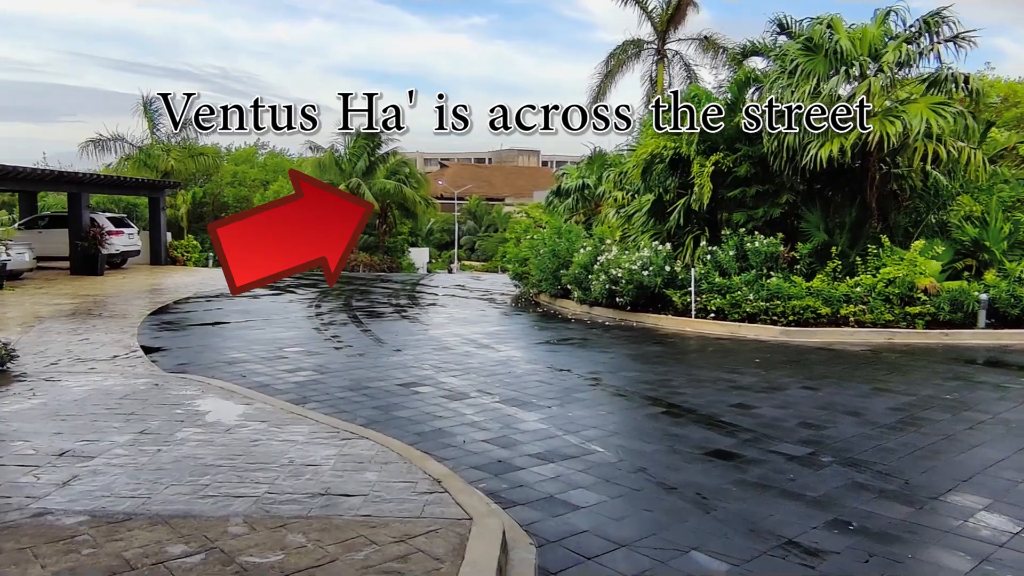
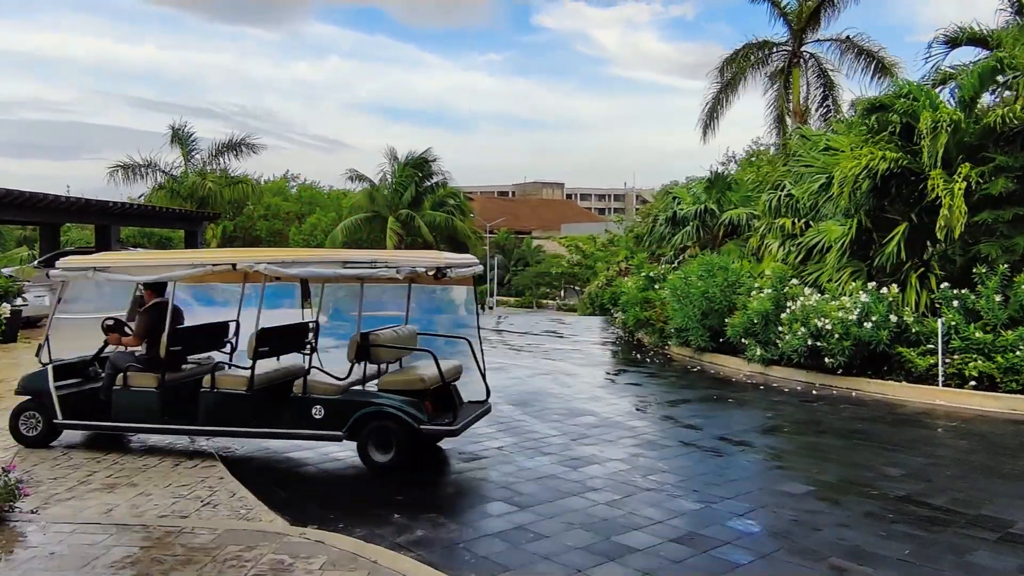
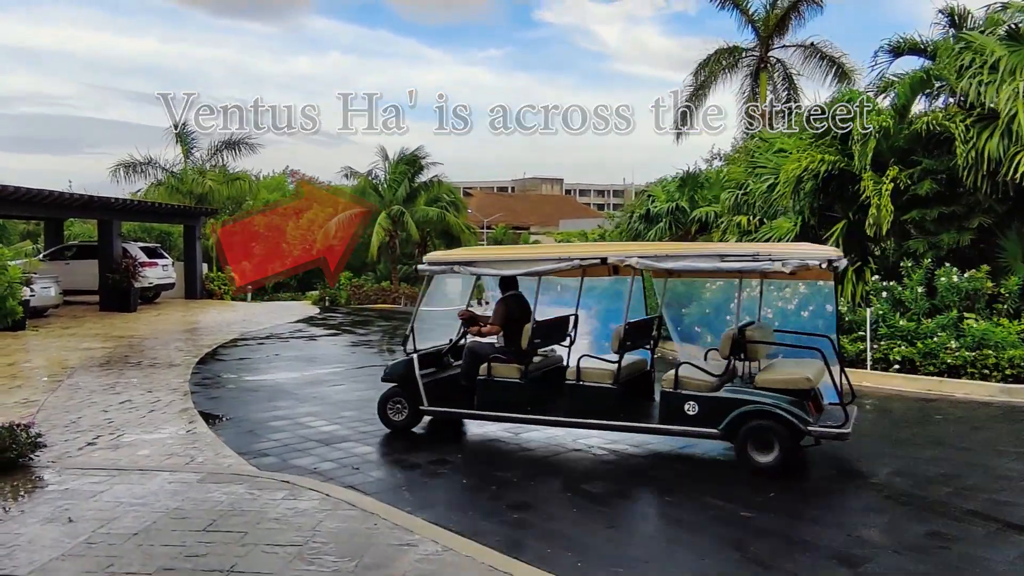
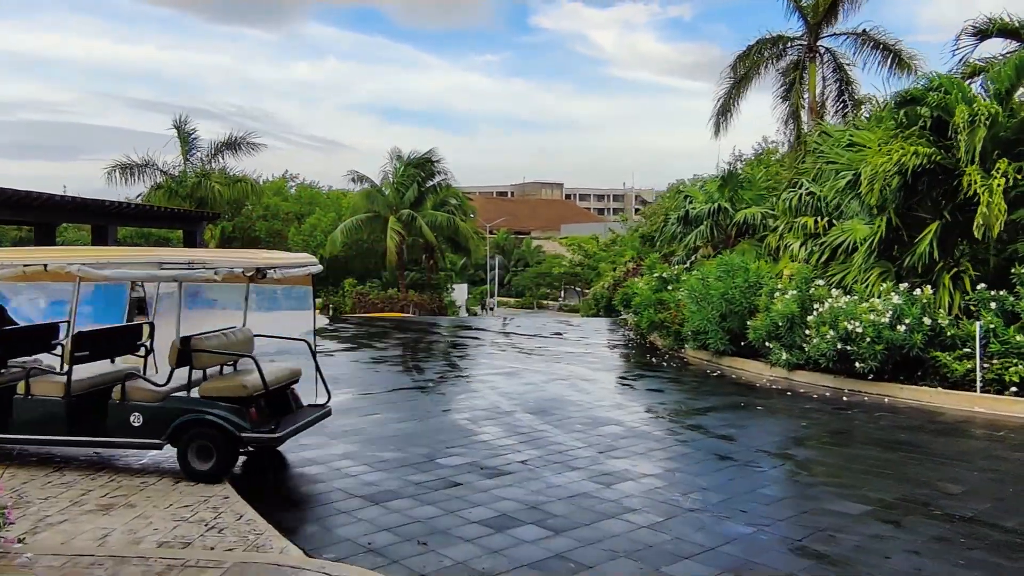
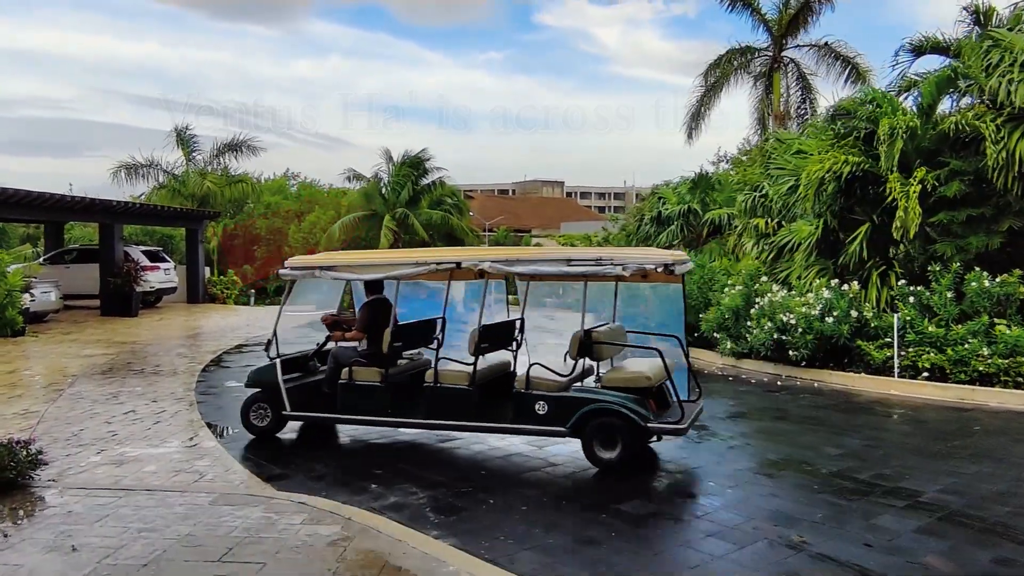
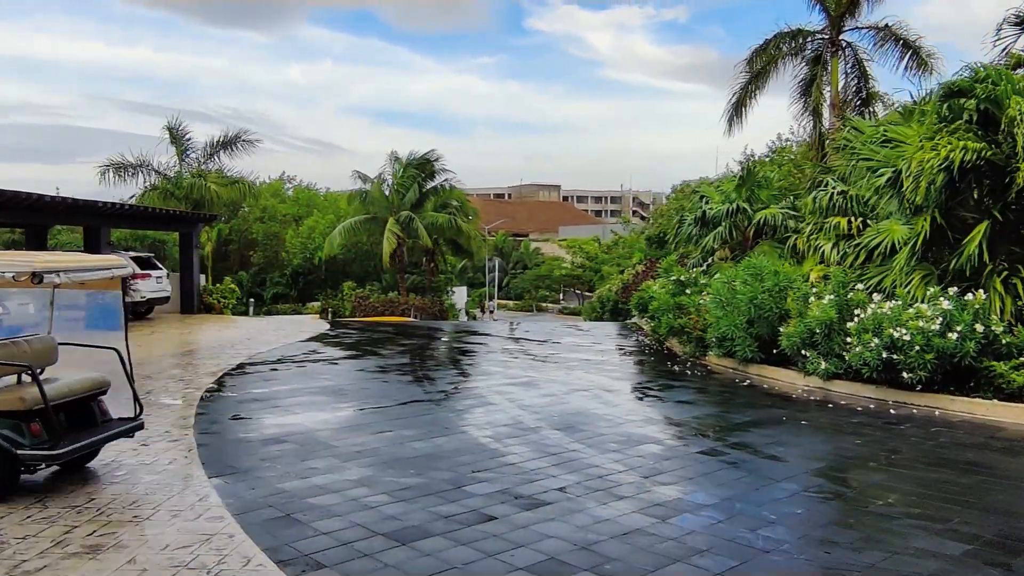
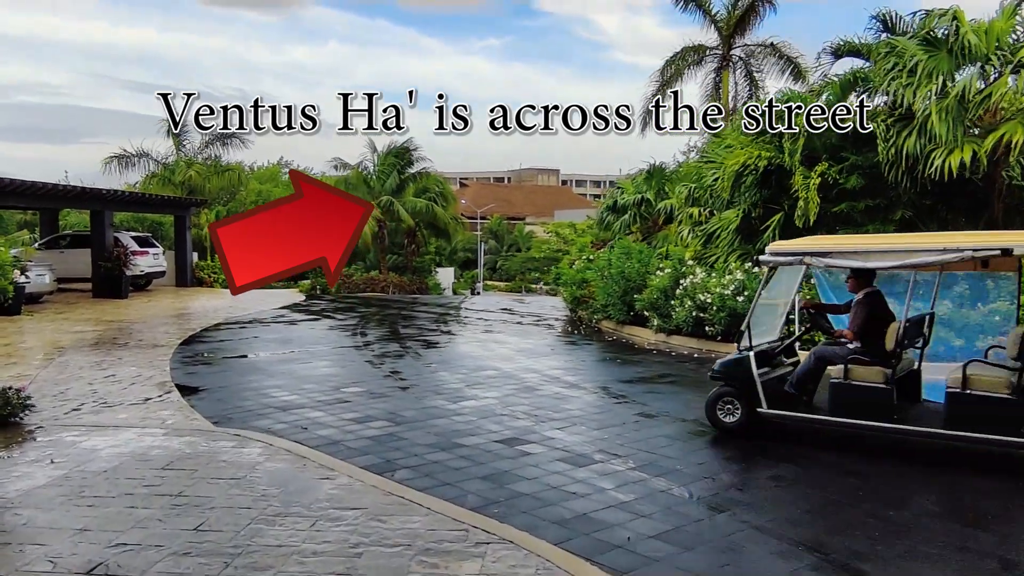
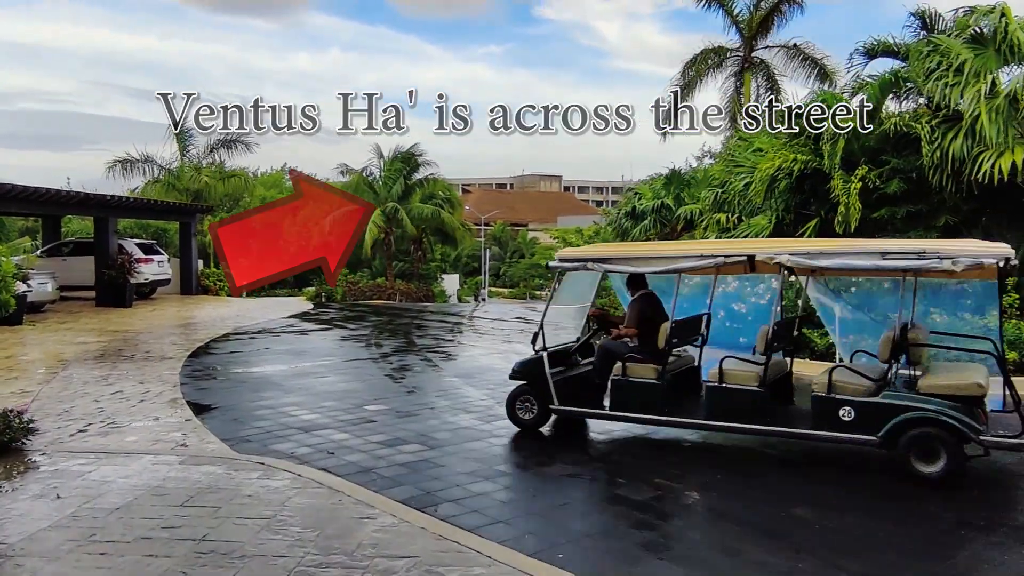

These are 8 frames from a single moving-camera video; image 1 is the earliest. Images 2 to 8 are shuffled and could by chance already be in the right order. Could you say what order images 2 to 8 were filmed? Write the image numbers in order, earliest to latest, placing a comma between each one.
7, 8, 3, 5, 2, 4, 6
